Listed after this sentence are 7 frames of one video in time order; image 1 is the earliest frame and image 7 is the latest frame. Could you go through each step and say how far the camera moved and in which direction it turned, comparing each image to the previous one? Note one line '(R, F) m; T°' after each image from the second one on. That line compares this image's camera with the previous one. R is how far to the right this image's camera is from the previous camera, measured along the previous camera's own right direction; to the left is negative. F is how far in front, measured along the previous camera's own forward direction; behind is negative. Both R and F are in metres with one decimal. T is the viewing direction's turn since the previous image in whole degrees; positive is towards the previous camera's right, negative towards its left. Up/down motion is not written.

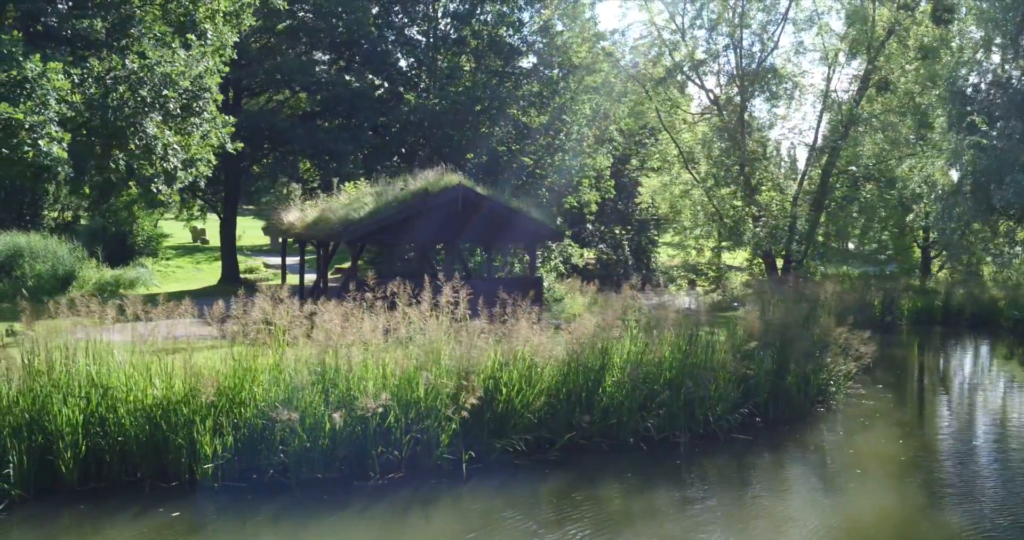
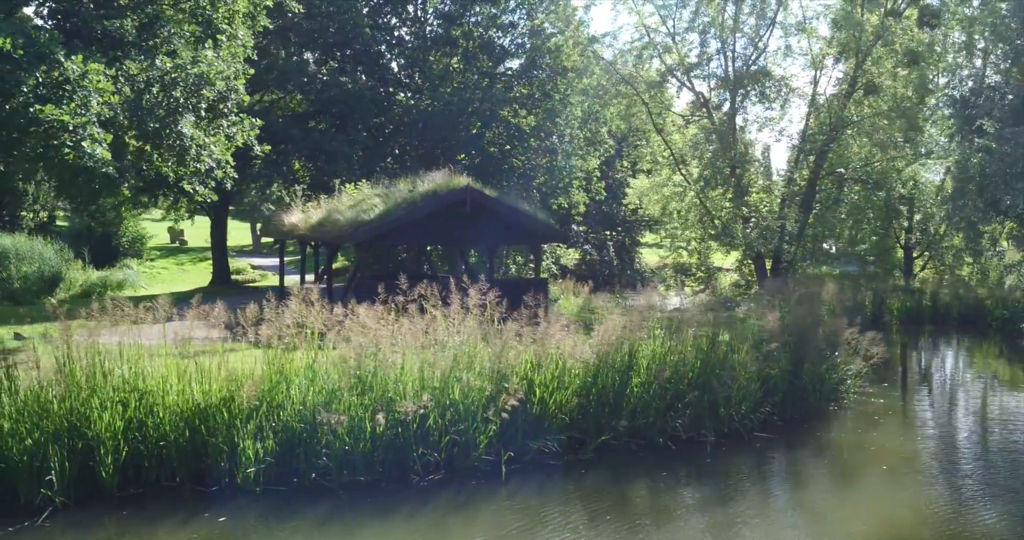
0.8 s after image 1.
(-0.7, 0.0) m; +2°
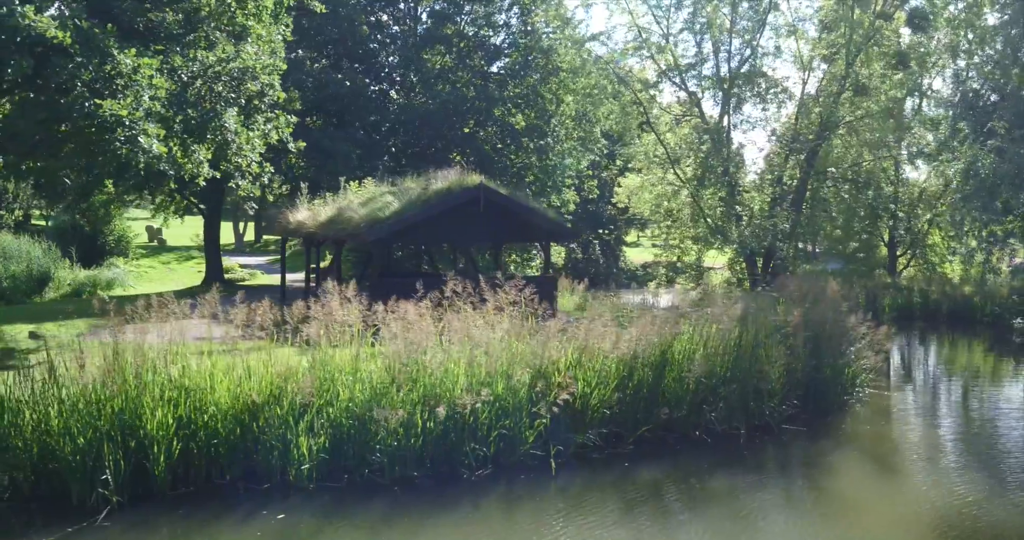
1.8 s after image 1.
(-0.8, 0.0) m; +2°
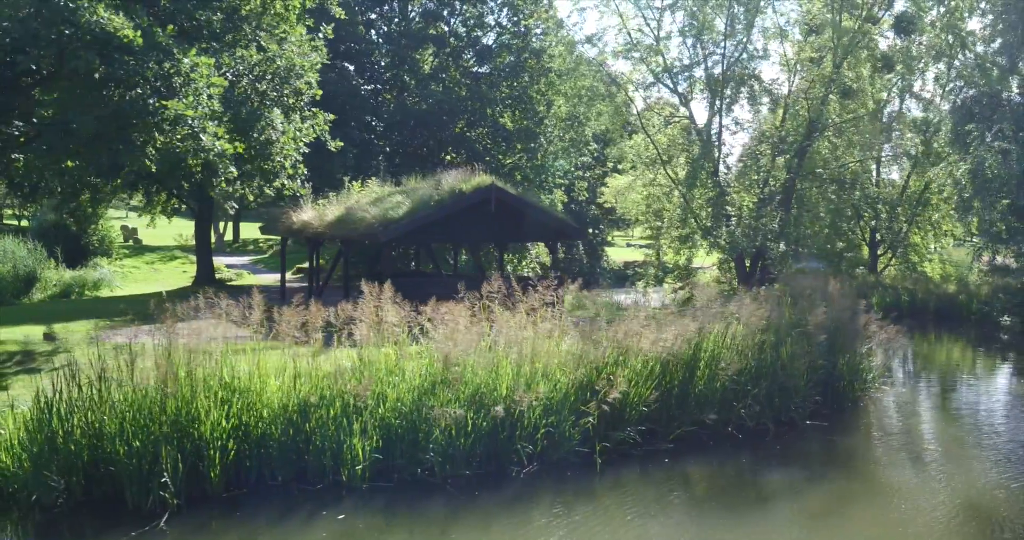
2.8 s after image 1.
(-0.8, 0.0) m; +2°
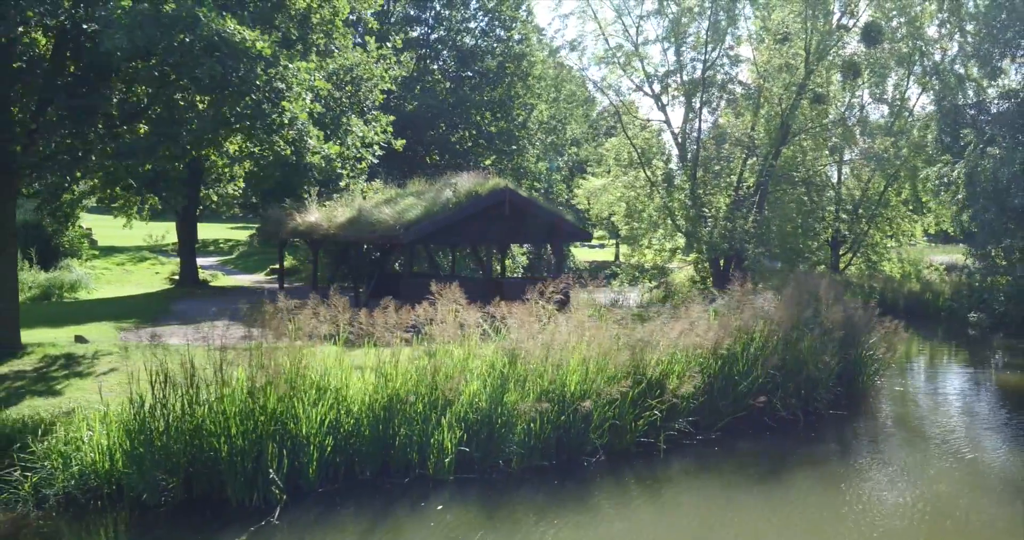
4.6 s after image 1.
(-1.3, -0.3) m; +4°
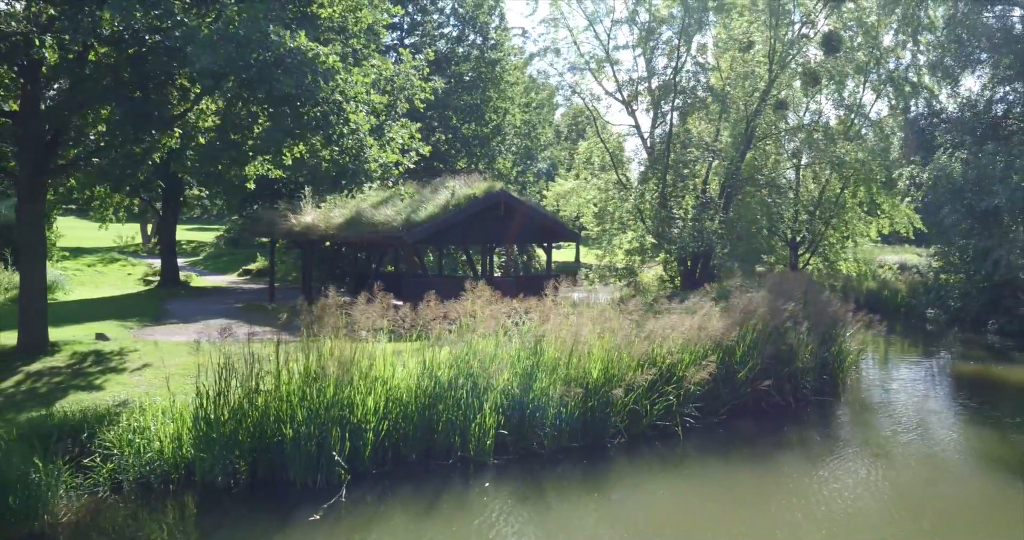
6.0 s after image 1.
(-0.9, -0.6) m; +3°
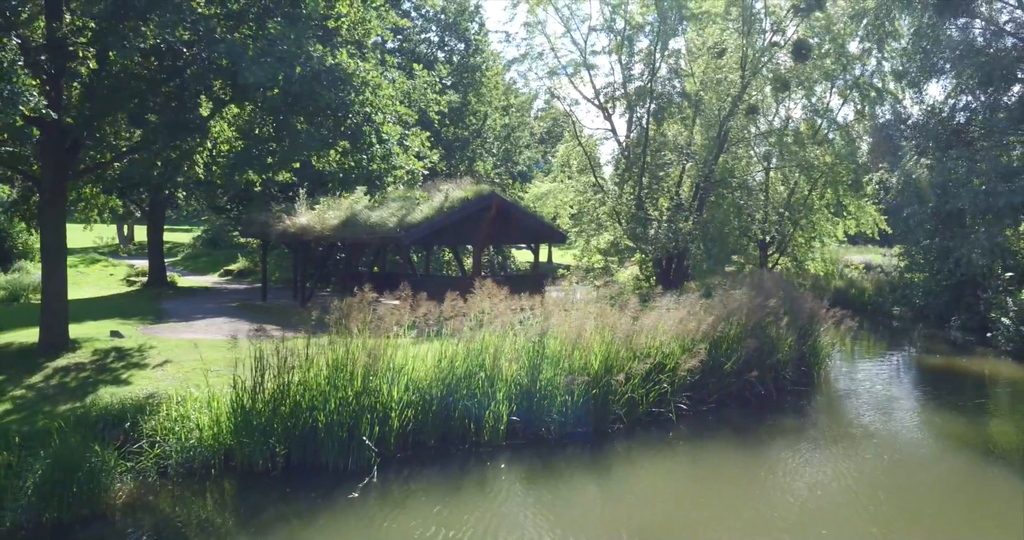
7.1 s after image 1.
(-0.5, -0.7) m; +2°
